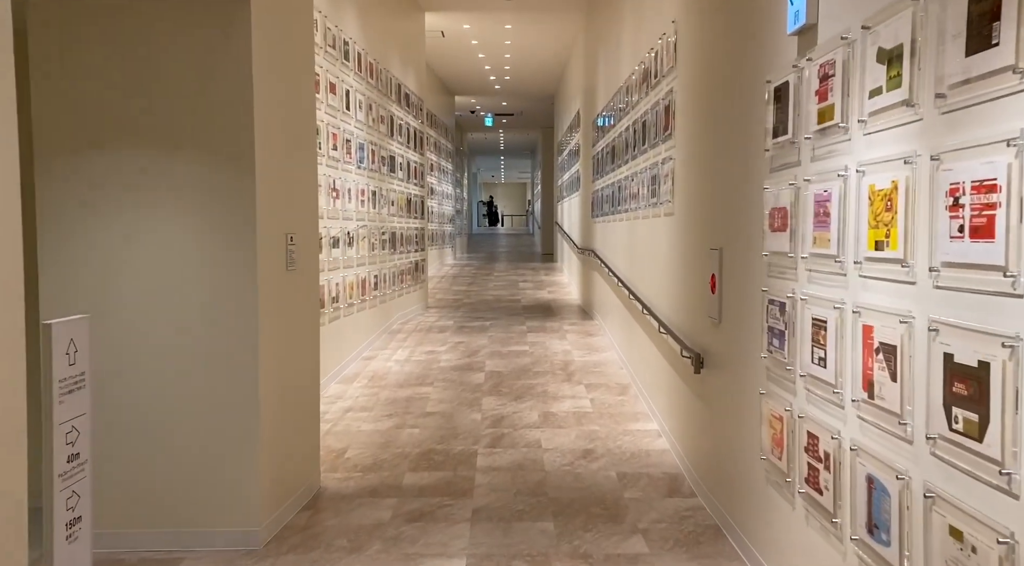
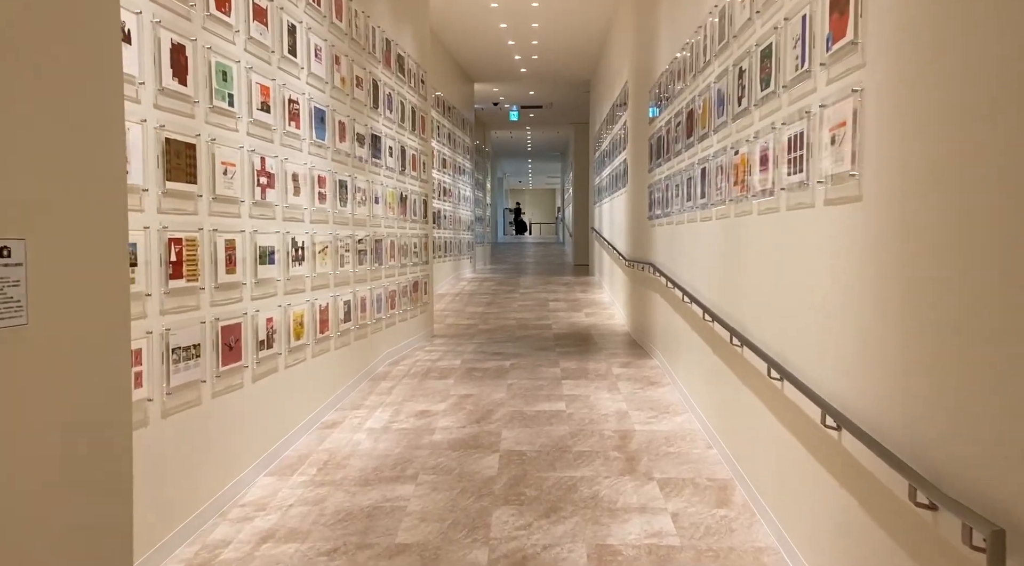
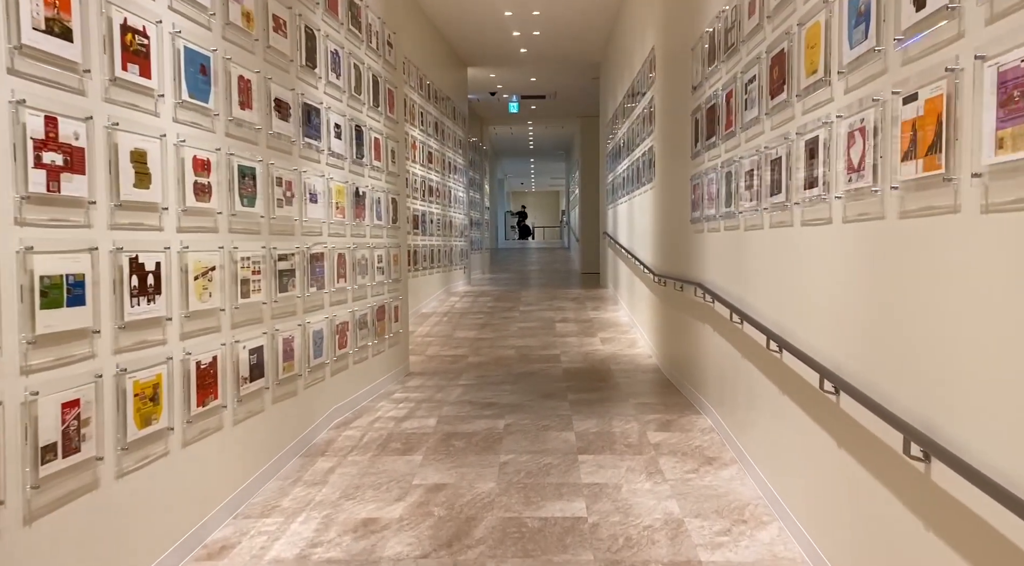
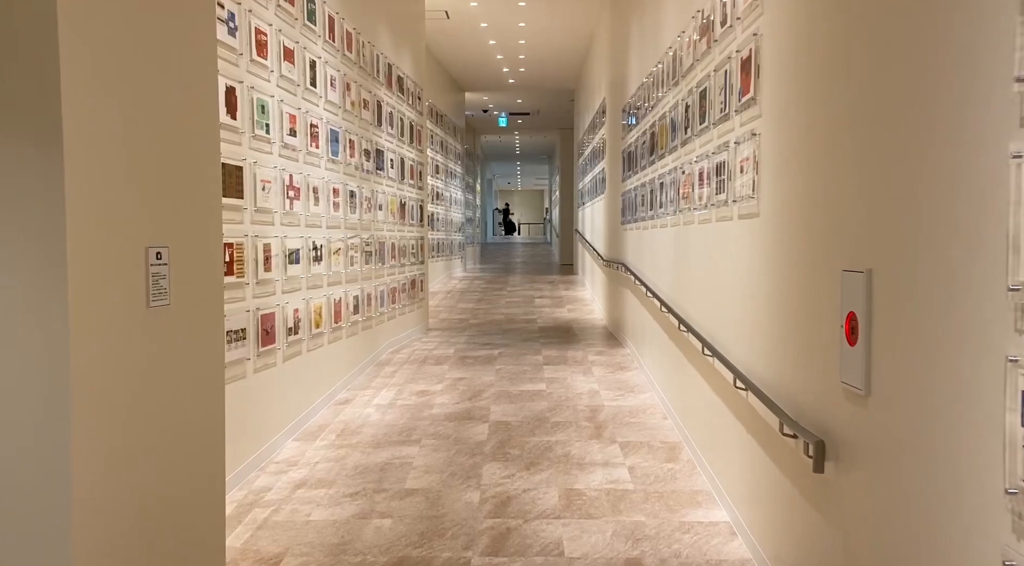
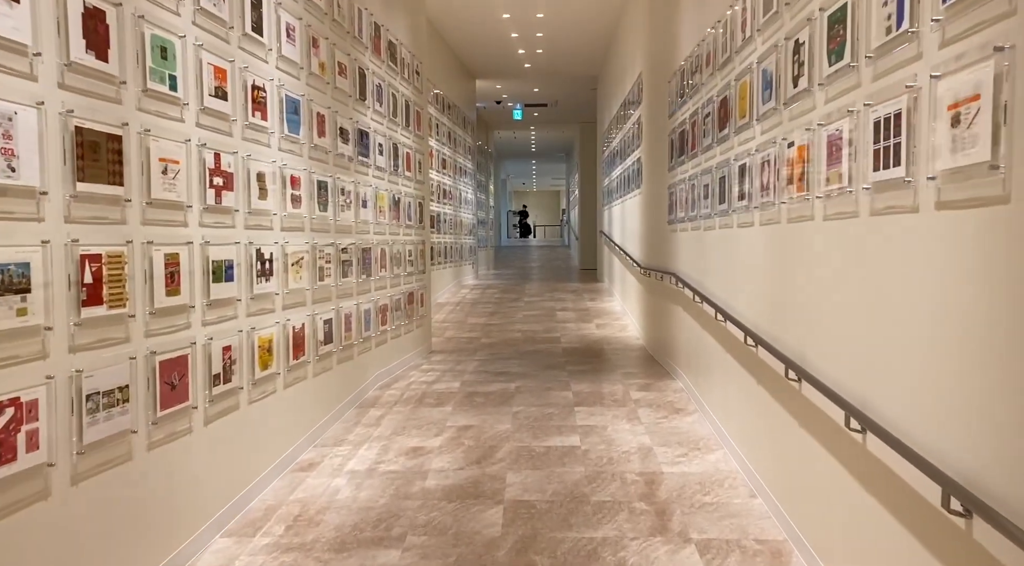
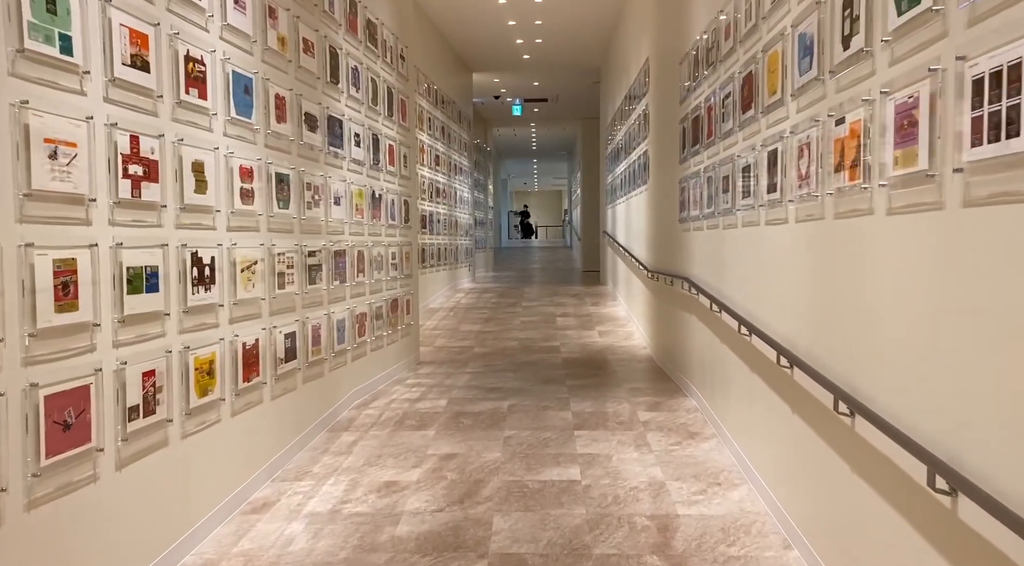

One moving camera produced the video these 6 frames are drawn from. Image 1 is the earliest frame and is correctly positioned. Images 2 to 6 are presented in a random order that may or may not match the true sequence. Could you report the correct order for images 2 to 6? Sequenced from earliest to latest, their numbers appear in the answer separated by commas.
4, 2, 5, 6, 3
